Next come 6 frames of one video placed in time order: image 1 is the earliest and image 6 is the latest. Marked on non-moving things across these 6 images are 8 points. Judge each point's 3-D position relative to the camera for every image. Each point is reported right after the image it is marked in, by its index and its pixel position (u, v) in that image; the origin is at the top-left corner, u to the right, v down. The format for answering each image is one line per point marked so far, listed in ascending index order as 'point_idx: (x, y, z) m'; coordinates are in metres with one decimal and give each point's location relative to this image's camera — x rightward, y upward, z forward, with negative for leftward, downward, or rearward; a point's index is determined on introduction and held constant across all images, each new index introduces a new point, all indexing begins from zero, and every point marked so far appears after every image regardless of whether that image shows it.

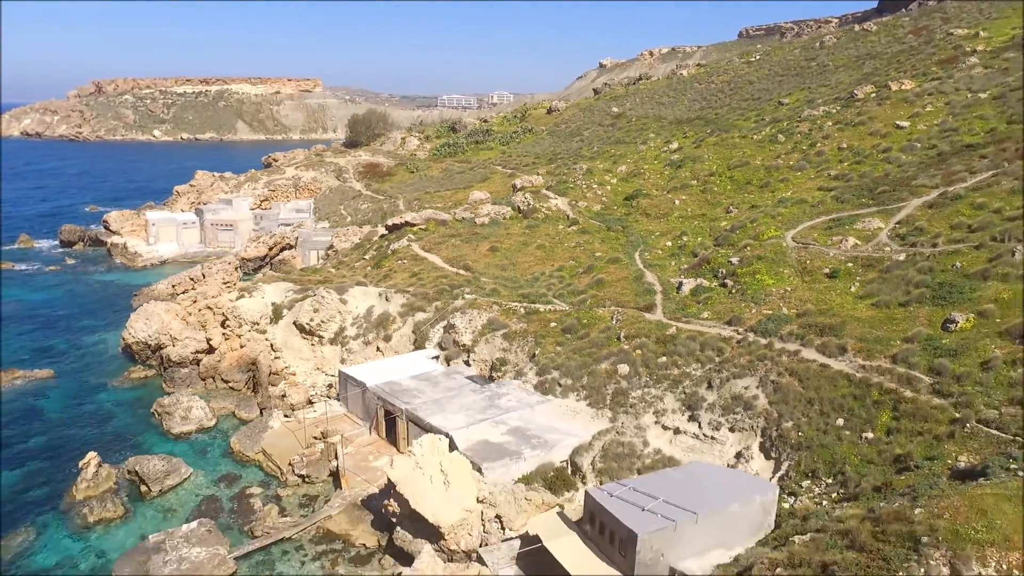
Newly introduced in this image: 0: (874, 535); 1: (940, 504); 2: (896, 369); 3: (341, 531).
0: (+6.9, -4.6, +13.1) m
1: (+8.2, -4.1, +13.0) m
2: (+10.8, -2.2, +19.1) m
3: (-4.8, -6.9, +19.4) m
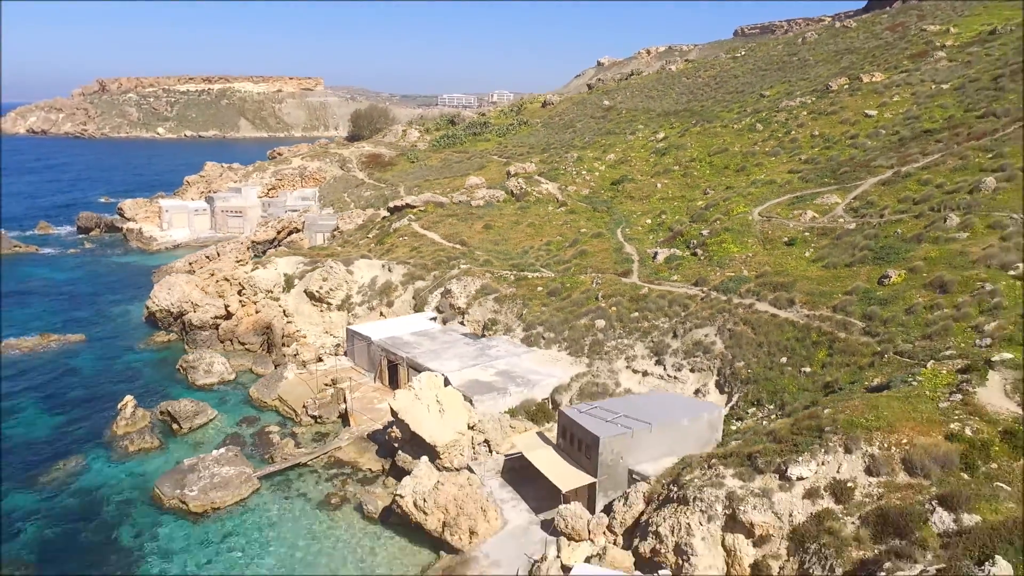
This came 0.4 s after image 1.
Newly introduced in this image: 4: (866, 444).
0: (+6.5, -3.3, +15.9) m
1: (+7.7, -2.8, +15.8) m
2: (+10.3, -0.8, +21.9) m
3: (-5.3, -5.5, +22.3) m
4: (+7.5, -3.2, +14.4) m
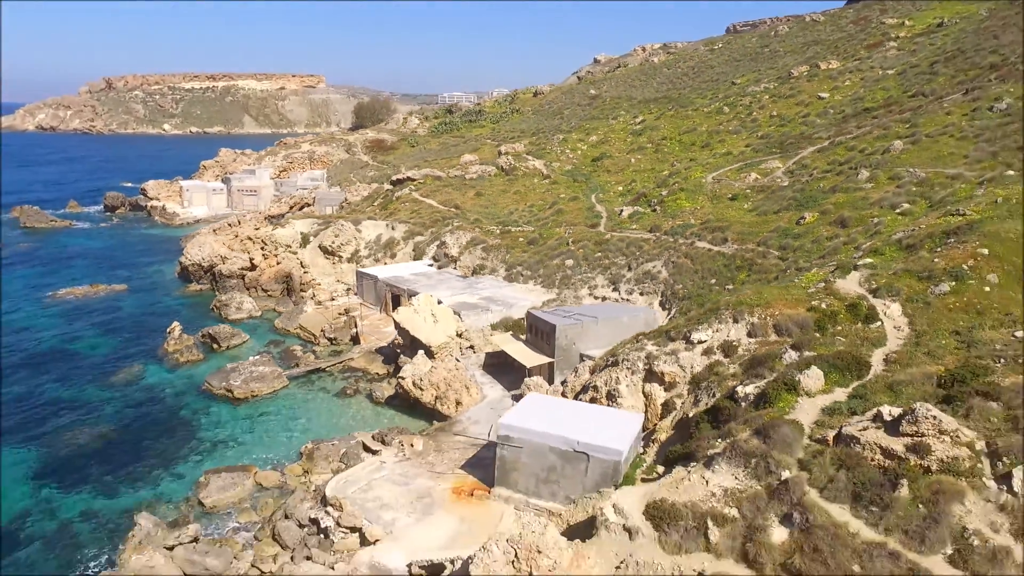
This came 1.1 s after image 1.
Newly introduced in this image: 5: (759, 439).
0: (+5.8, -0.8, +20.8) m
1: (+7.0, -0.3, +20.7) m
2: (+9.6, +1.7, +26.8) m
3: (-6.0, -3.0, +27.2) m
4: (+6.8, -0.7, +19.3) m
5: (+5.0, -3.0, +13.9) m
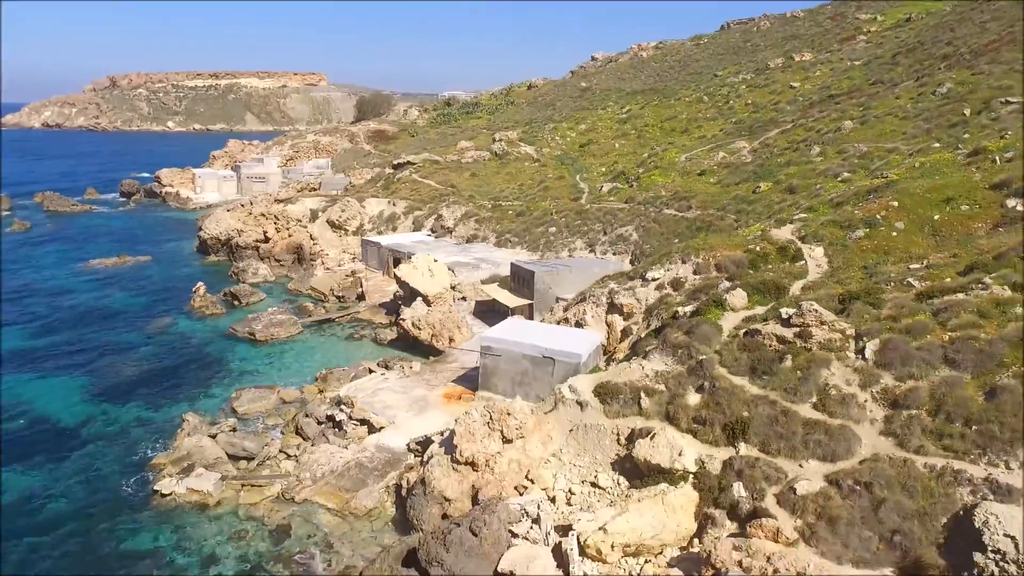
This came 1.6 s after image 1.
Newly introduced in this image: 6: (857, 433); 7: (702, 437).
0: (+5.2, +1.0, +24.3) m
1: (+6.4, +1.5, +24.2) m
2: (+9.1, +3.4, +30.3) m
3: (-6.5, -1.2, +30.7) m
4: (+6.2, +1.0, +22.9) m
5: (+4.5, -1.3, +17.5) m
6: (+6.7, -2.8, +13.5) m
7: (+3.9, -3.1, +14.9) m
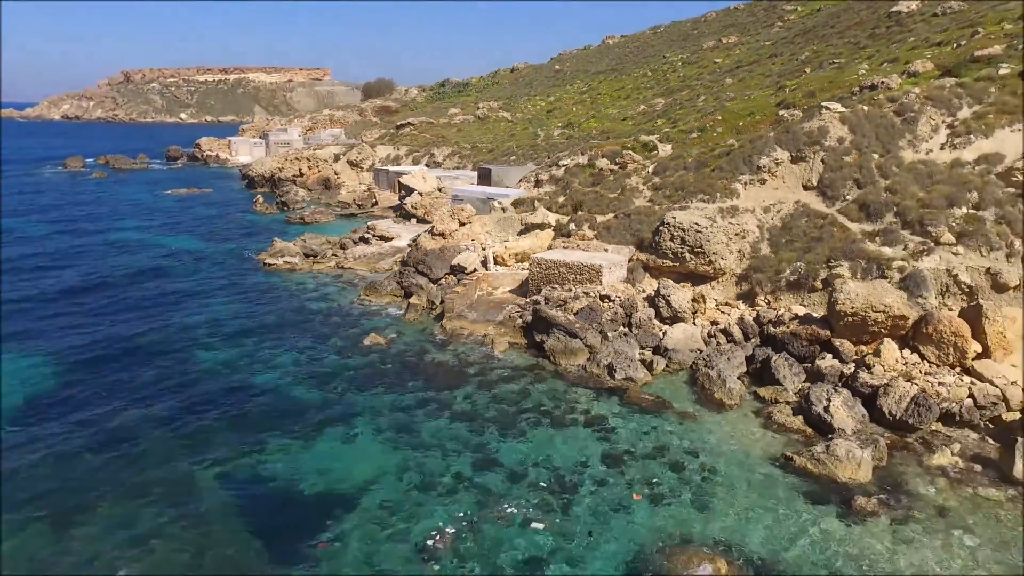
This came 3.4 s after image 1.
0: (+3.2, +7.1, +37.3) m
1: (+4.5, +7.6, +37.2) m
2: (+7.1, +9.6, +43.3) m
3: (-8.5, +4.9, +43.7) m
4: (+4.2, +7.2, +35.8) m
5: (+2.5, +4.9, +30.4) m
6: (+4.7, +3.3, +26.5) m
7: (+1.9, +3.1, +27.9) m
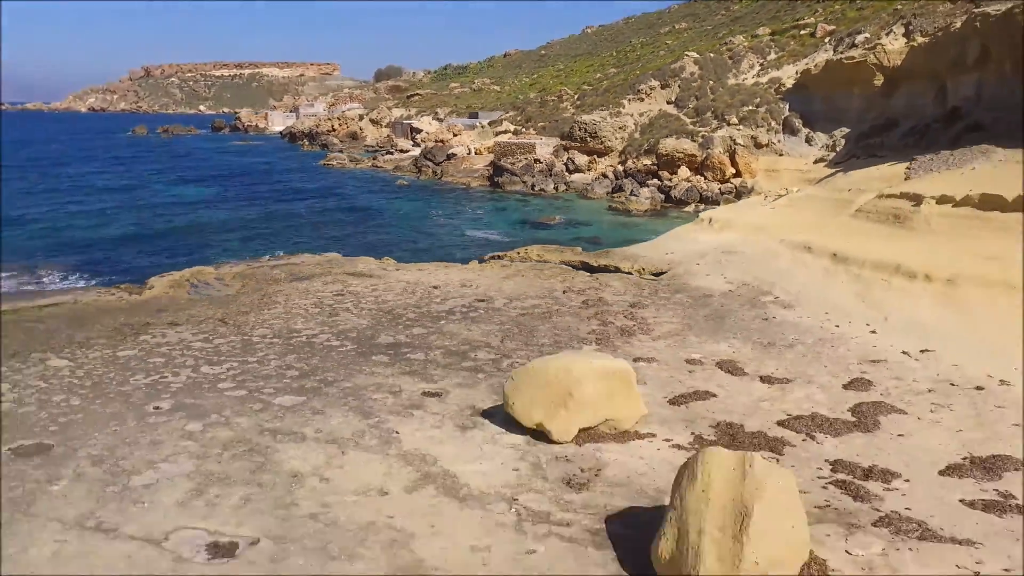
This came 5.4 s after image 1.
0: (+1.7, +14.3, +52.3) m
1: (+3.0, +14.8, +52.2) m
2: (+5.6, +16.7, +58.3) m
3: (-10.0, +12.1, +58.7) m
4: (+2.7, +14.4, +50.8) m
5: (+0.9, +12.1, +45.4) m
6: (+3.2, +10.5, +41.5) m
7: (+0.3, +10.3, +42.9) m
